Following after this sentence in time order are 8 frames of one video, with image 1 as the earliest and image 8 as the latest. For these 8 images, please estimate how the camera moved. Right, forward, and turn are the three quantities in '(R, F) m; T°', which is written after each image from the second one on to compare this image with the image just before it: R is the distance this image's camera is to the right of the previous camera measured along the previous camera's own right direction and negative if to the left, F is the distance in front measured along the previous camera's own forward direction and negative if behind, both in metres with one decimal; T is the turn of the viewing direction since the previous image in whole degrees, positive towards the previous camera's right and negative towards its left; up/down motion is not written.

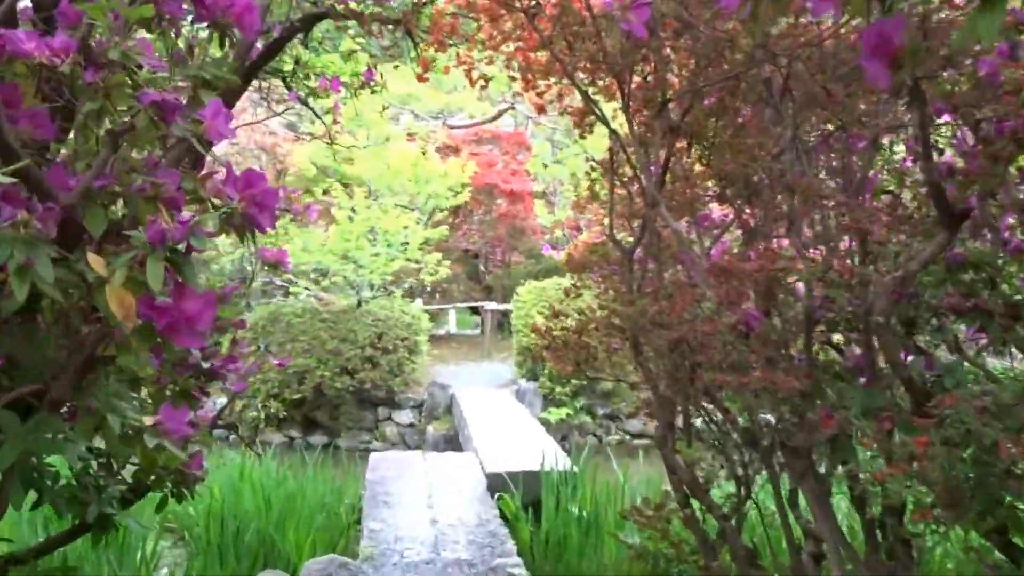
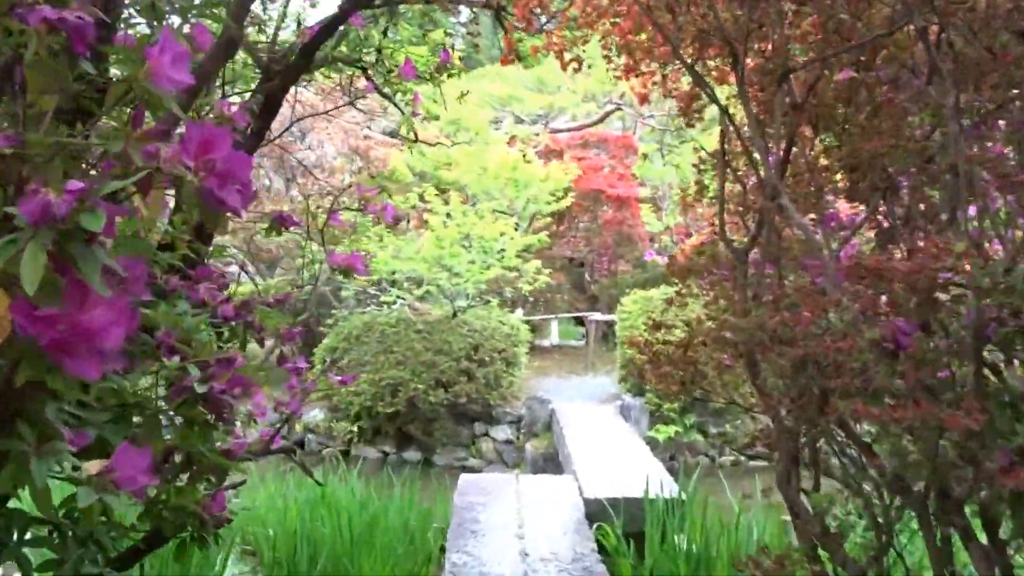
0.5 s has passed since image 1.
(0.0, +0.4) m; -6°
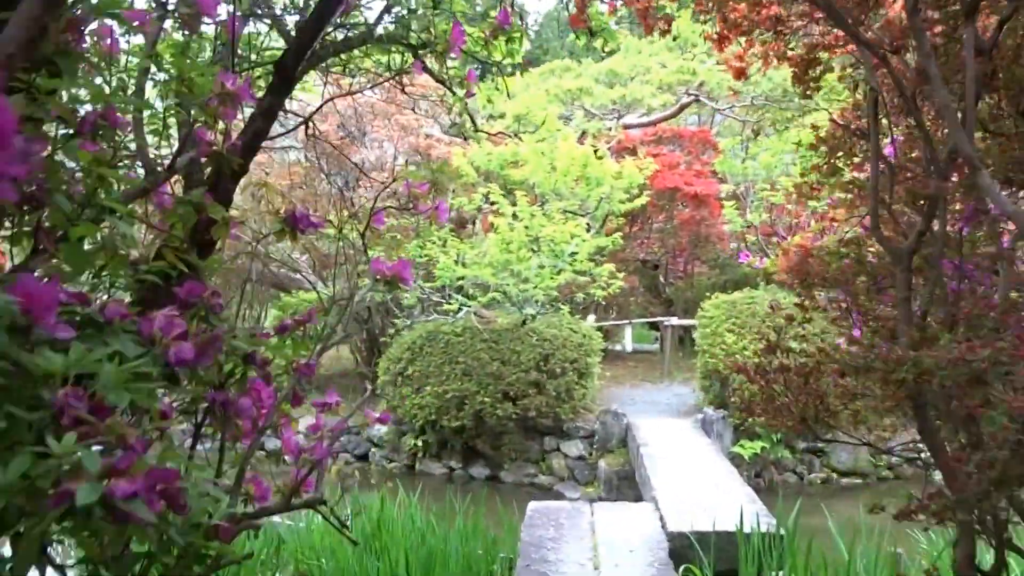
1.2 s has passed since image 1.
(0.0, +0.6) m; -4°
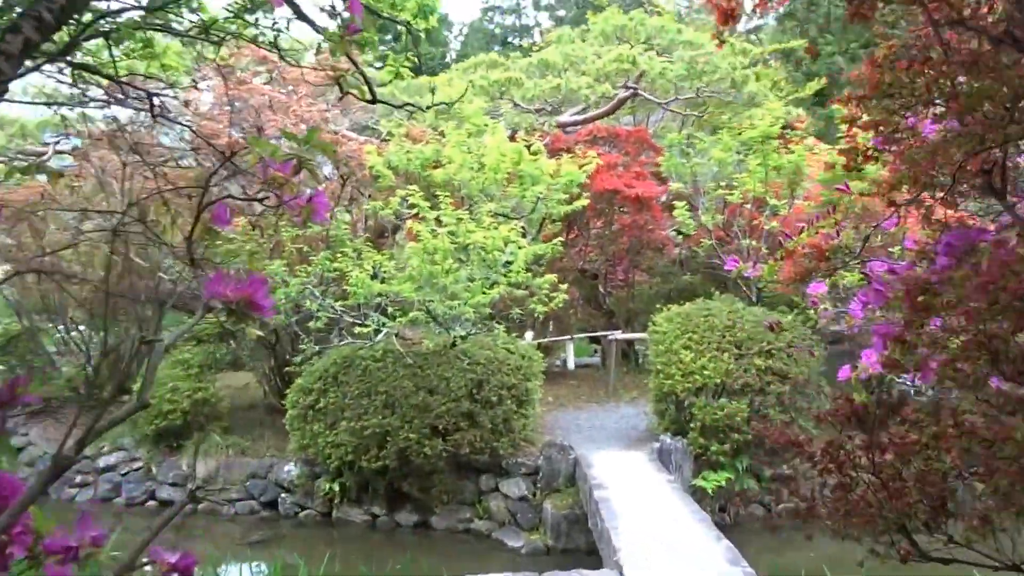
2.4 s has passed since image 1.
(0.0, +1.0) m; +3°
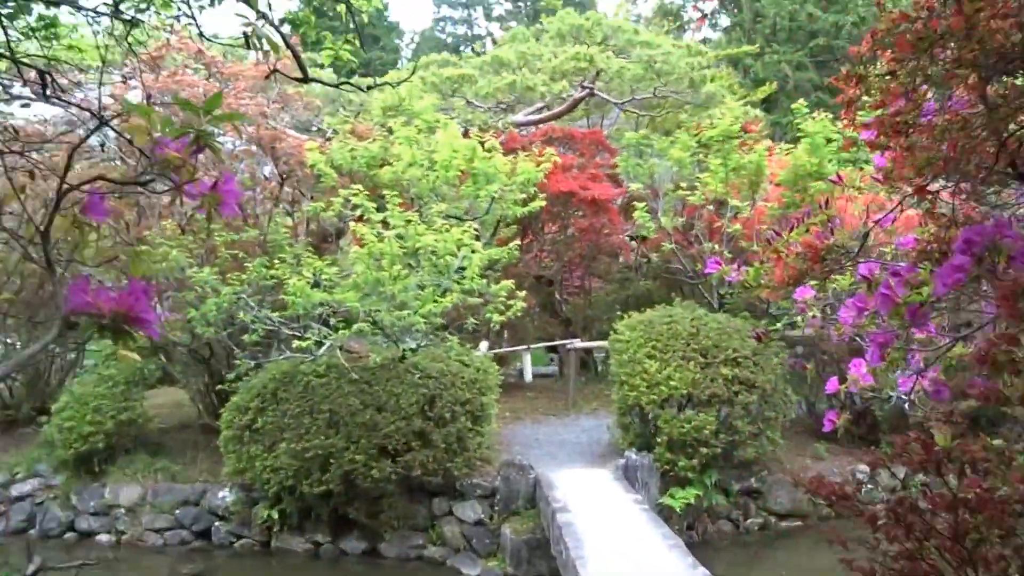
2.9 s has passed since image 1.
(0.0, +0.5) m; +3°
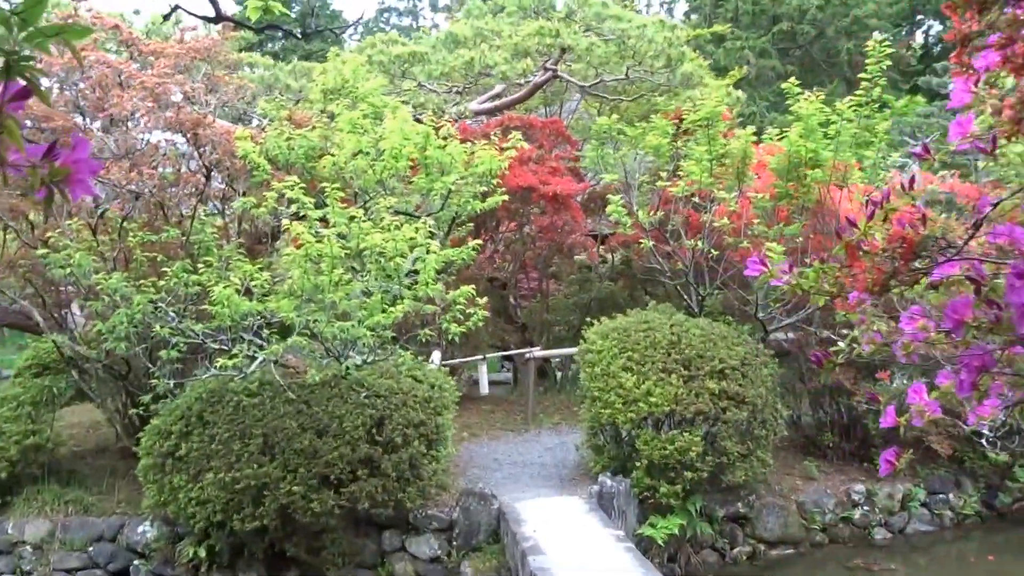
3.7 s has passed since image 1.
(0.0, +0.7) m; +3°
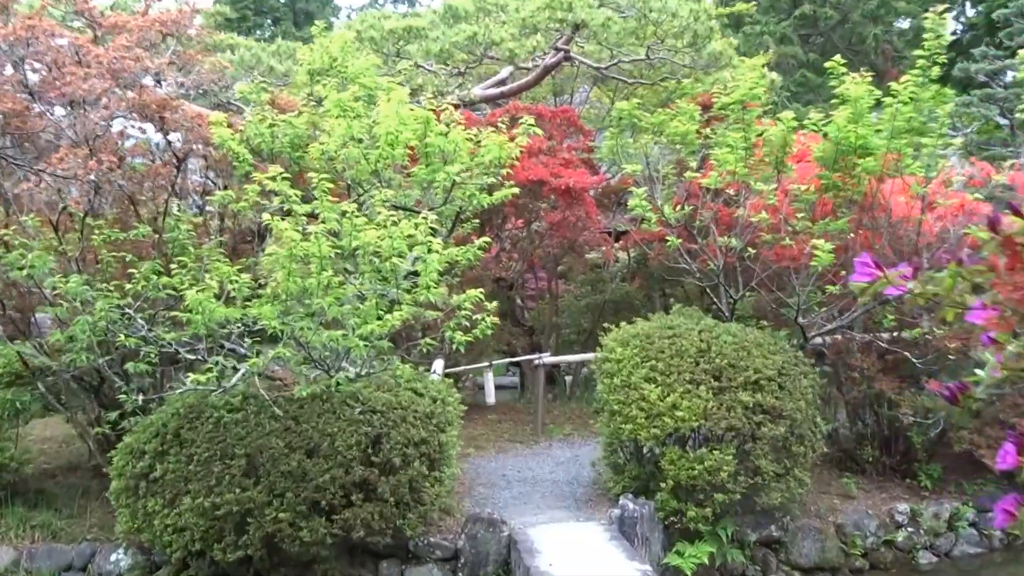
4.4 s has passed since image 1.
(0.0, +0.5) m; 0°
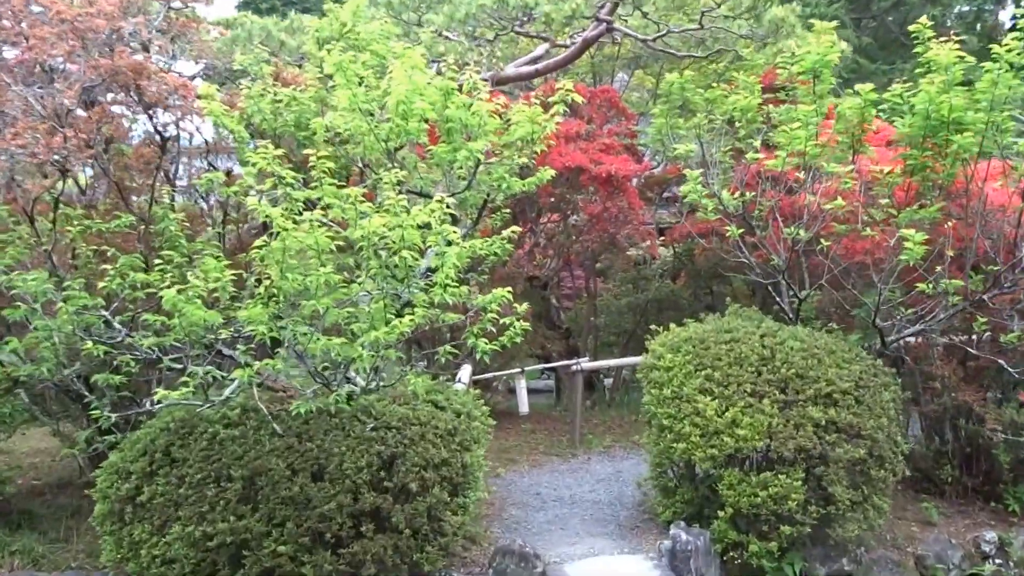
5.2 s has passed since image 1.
(0.0, +0.6) m; -2°
